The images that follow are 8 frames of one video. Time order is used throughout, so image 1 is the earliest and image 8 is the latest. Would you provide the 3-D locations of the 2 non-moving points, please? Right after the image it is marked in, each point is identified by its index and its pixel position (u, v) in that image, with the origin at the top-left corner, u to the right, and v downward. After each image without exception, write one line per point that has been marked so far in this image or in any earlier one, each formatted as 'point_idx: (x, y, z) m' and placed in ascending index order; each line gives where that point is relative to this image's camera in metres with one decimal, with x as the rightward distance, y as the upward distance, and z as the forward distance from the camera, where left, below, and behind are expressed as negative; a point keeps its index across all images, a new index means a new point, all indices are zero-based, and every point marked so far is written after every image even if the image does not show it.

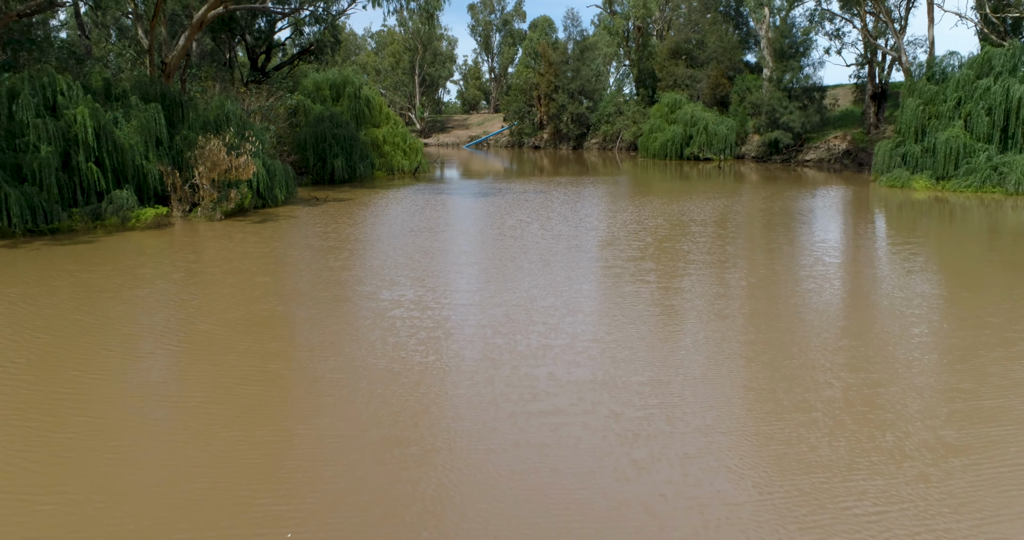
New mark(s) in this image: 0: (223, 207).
0: (-4.9, +1.1, +13.1) m
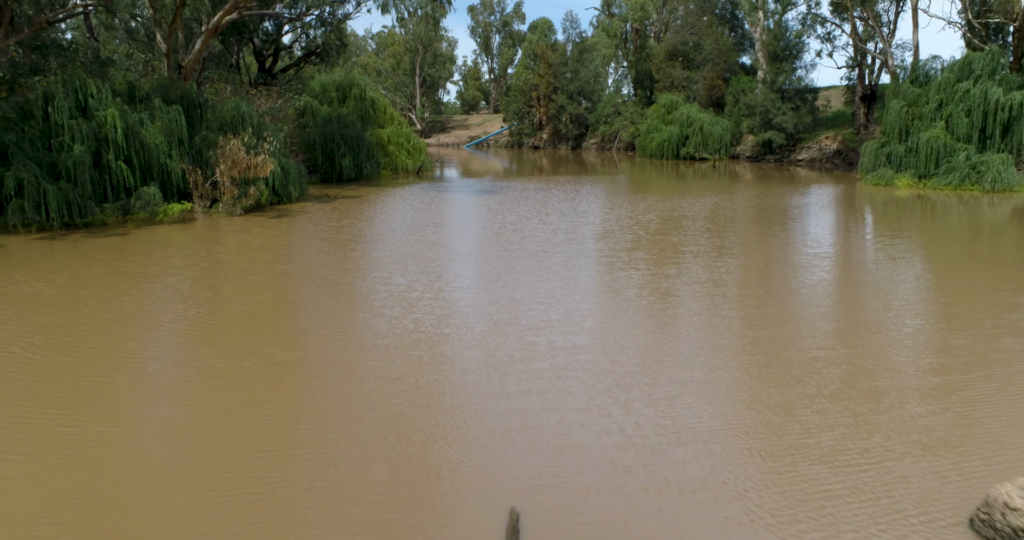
0: (-4.8, +1.2, +13.9) m
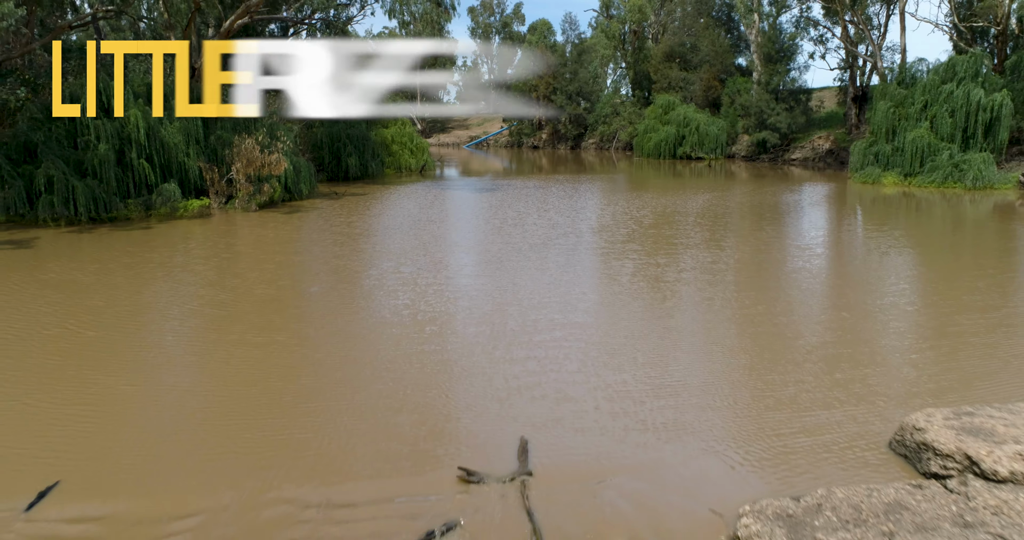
0: (-4.8, +1.3, +14.6) m
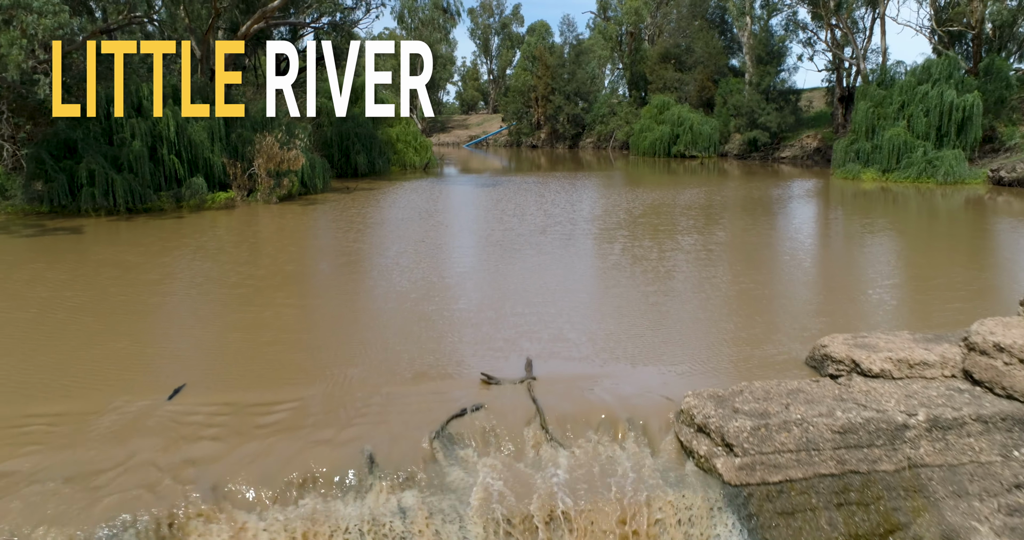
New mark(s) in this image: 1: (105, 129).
0: (-4.8, +1.6, +15.7) m
1: (-7.1, +2.5, +13.3) m
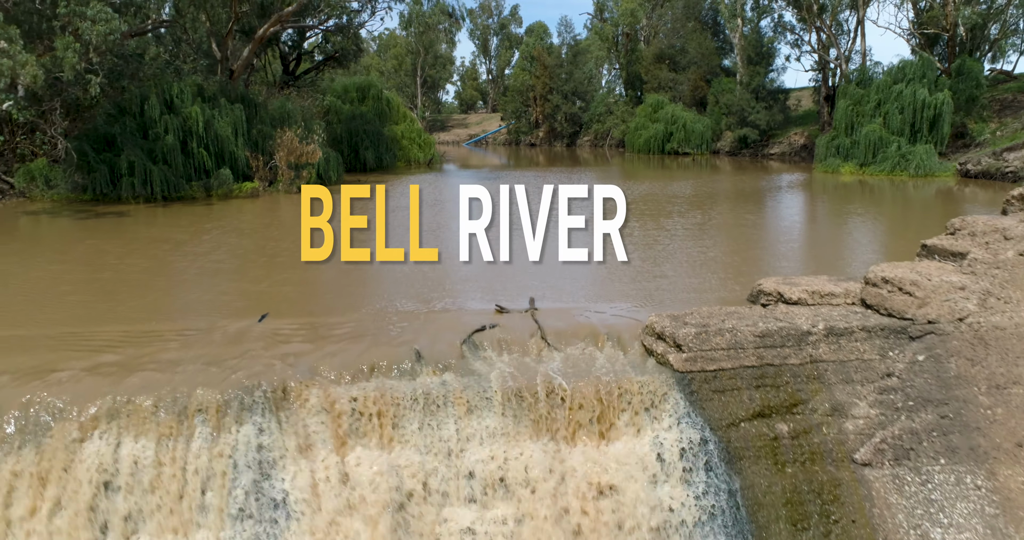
0: (-4.8, +1.9, +16.9) m
1: (-7.1, +2.8, +14.6) m
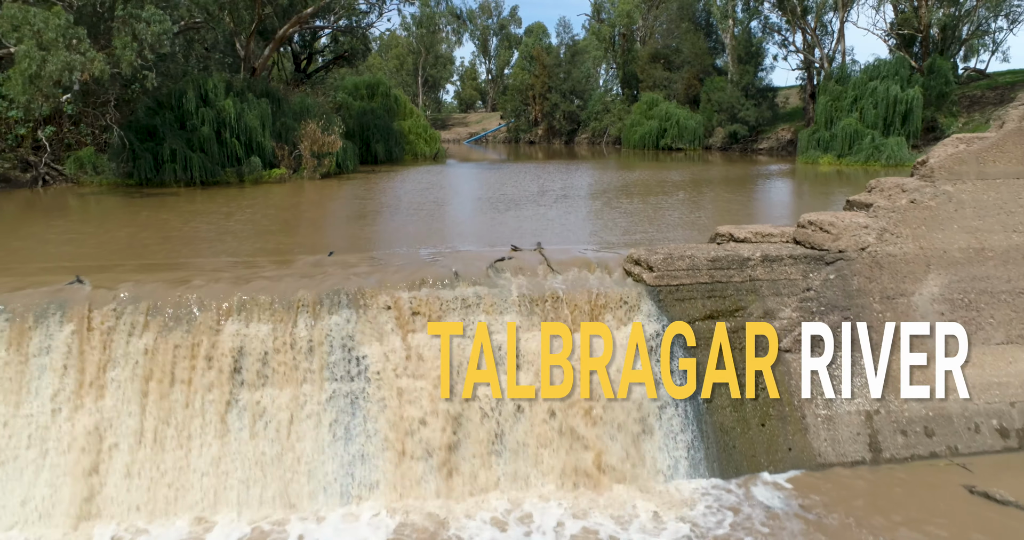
0: (-4.7, +2.4, +18.5) m
1: (-7.0, +3.2, +16.1) m
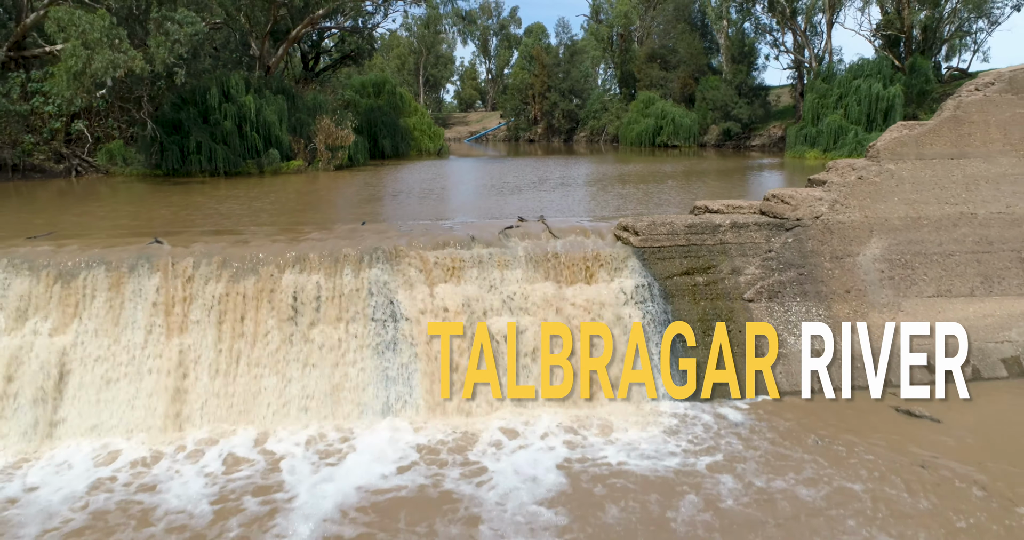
0: (-4.6, +2.7, +19.6) m
1: (-6.9, +3.6, +17.3) m
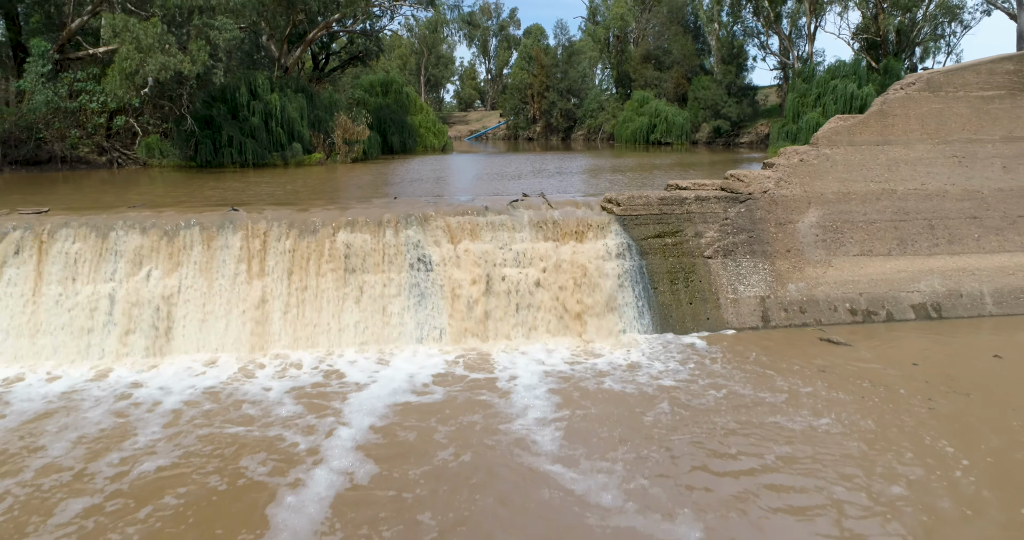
0: (-4.6, +3.1, +21.3) m
1: (-6.9, +4.0, +19.0) m
